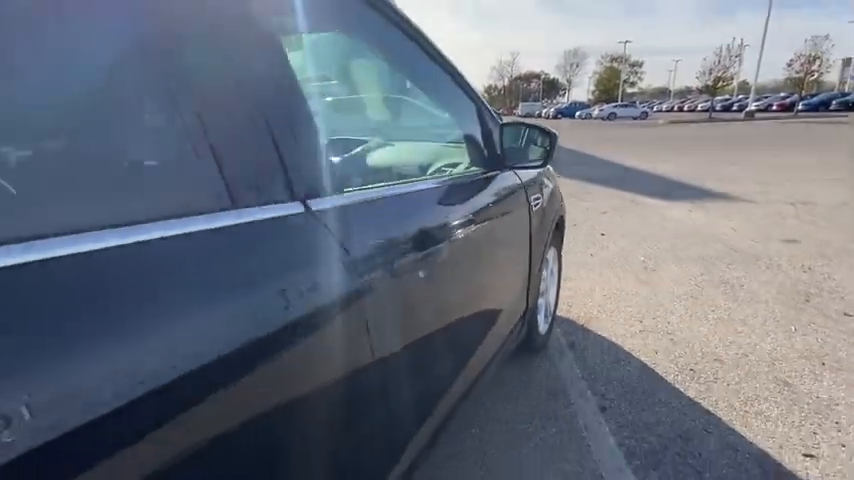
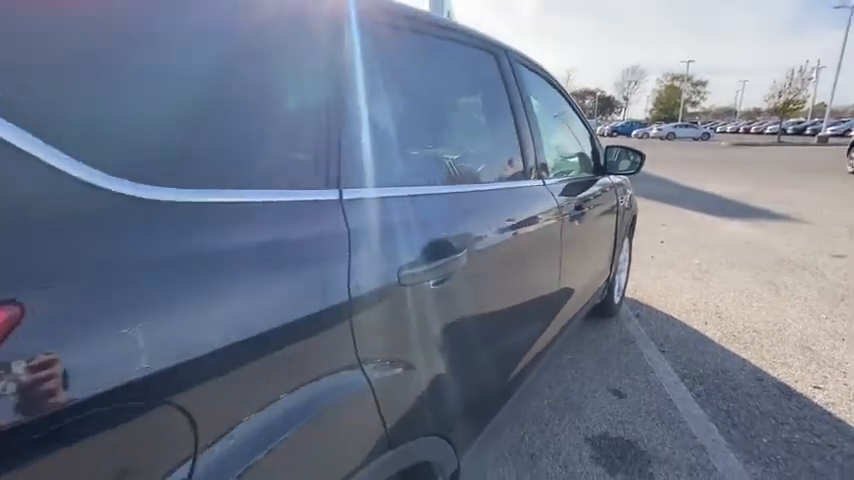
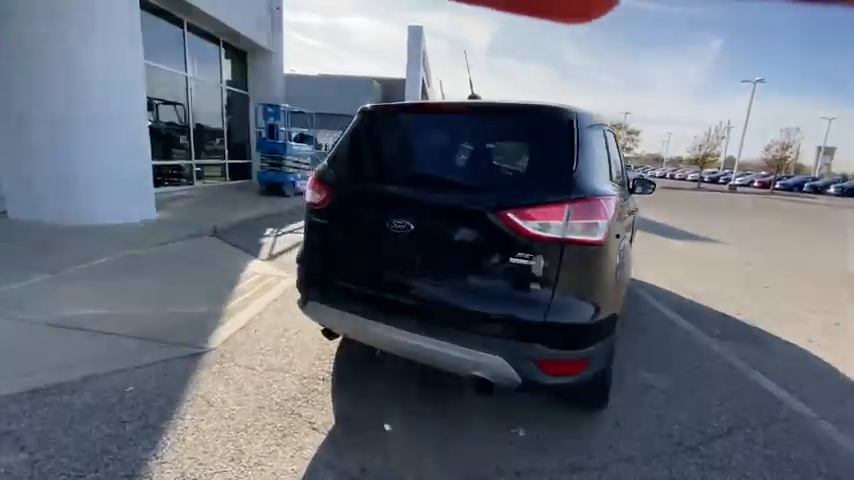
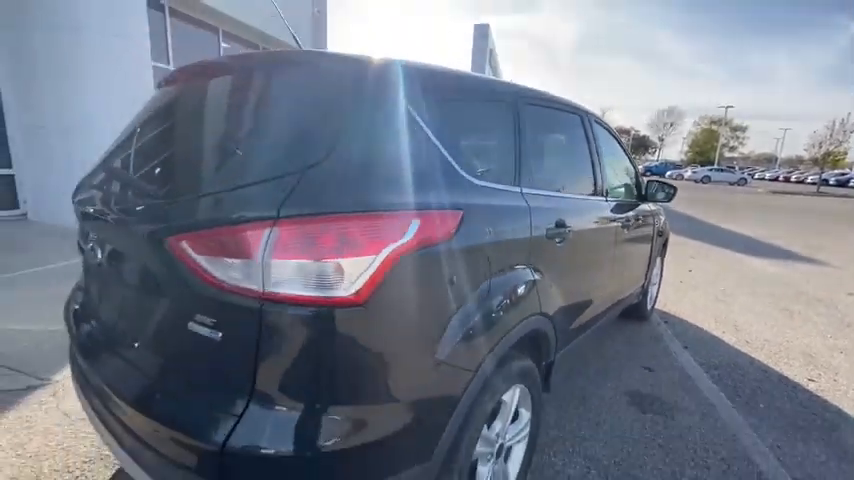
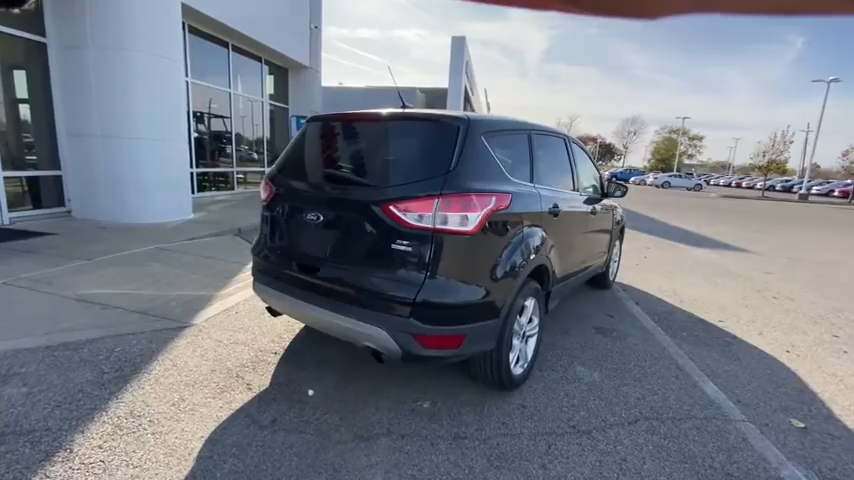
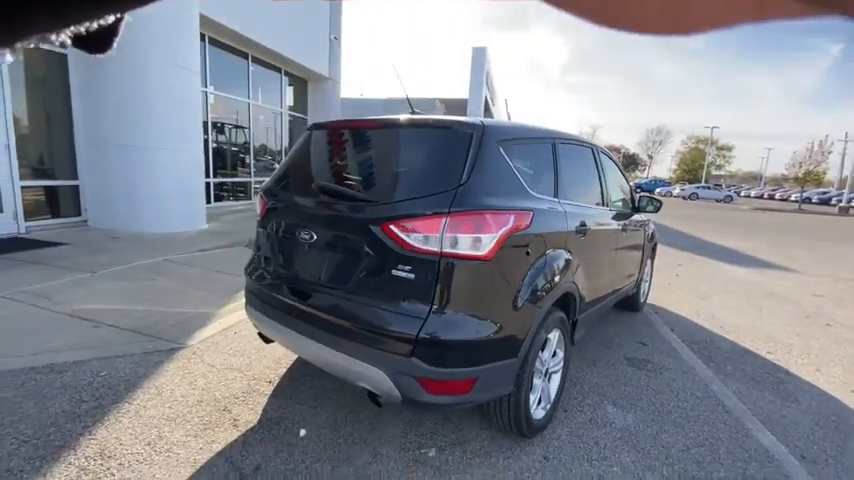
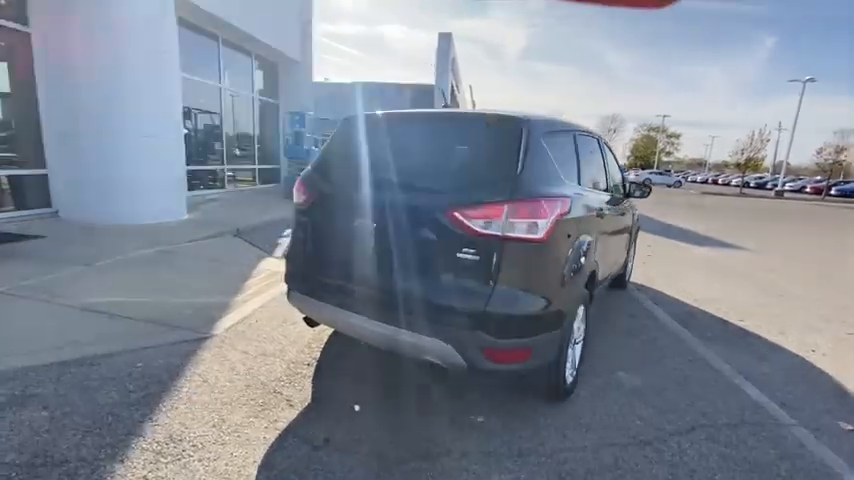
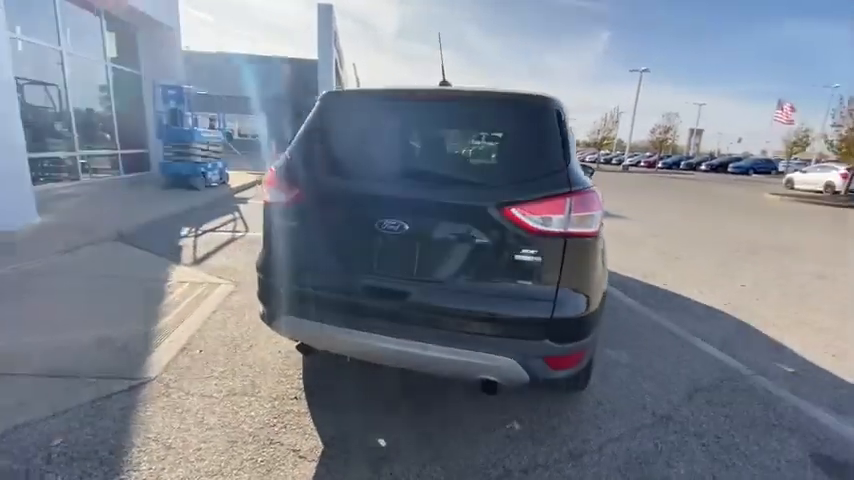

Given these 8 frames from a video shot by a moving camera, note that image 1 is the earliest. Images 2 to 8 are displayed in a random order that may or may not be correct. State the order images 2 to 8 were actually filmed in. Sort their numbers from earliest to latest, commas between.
2, 4, 6, 5, 7, 3, 8
